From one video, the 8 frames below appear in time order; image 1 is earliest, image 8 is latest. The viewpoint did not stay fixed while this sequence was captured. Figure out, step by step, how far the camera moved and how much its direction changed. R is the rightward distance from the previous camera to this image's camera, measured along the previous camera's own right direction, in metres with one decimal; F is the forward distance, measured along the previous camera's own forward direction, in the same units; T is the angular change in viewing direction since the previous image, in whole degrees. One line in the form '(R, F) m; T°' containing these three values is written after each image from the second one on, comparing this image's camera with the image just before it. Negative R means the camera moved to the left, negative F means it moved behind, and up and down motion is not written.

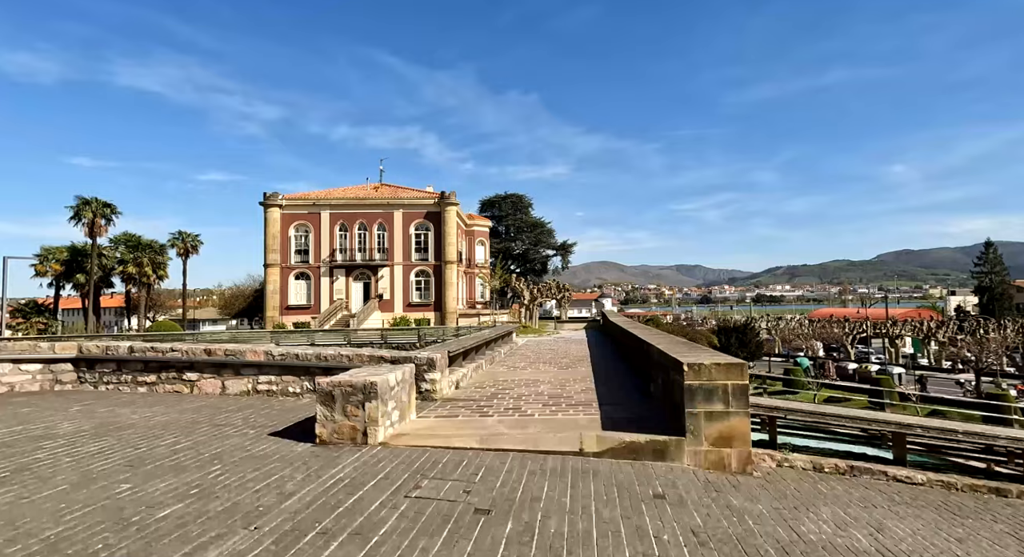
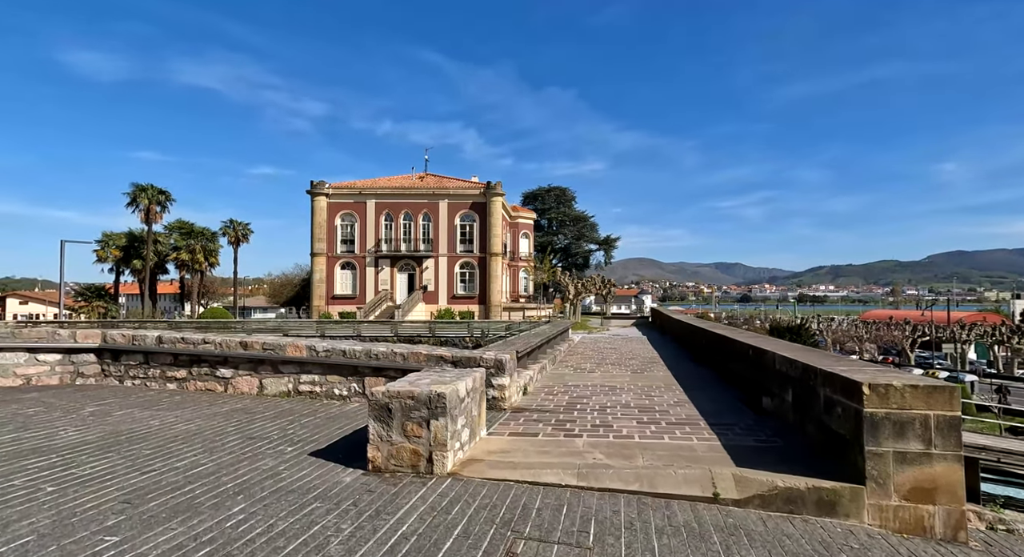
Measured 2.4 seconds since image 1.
(-0.5, +1.2) m; -4°
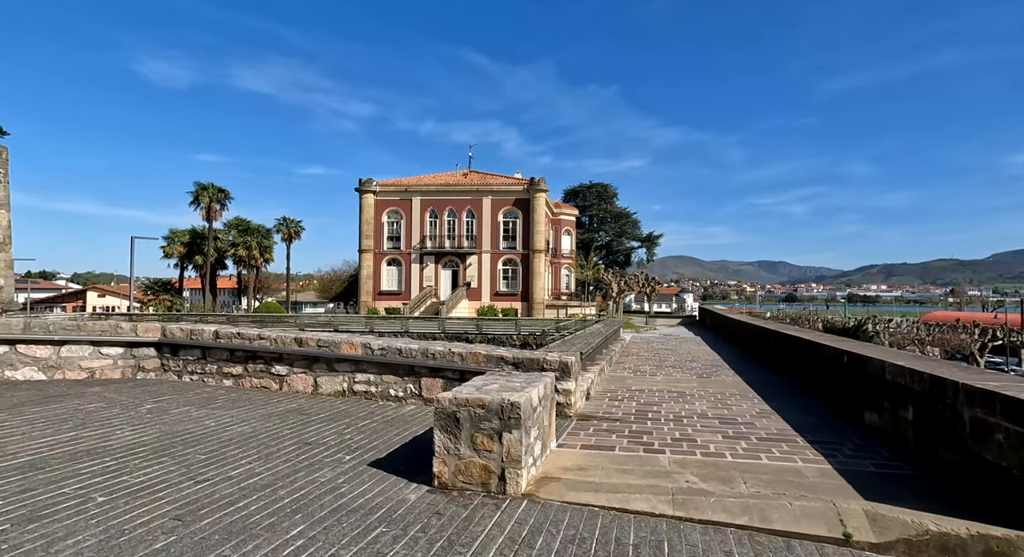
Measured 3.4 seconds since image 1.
(-0.3, +0.5) m; -4°
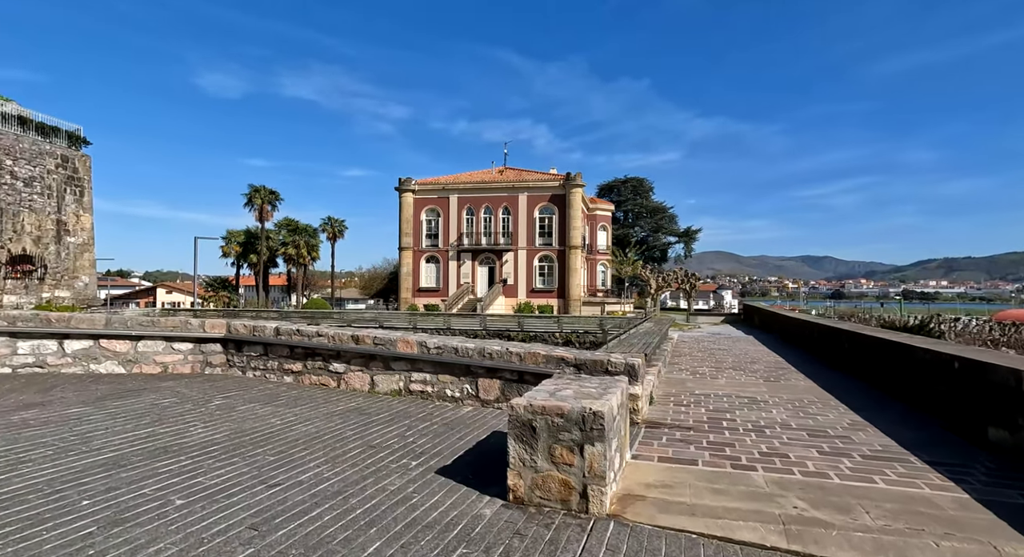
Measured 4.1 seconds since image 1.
(-0.3, +0.3) m; -3°
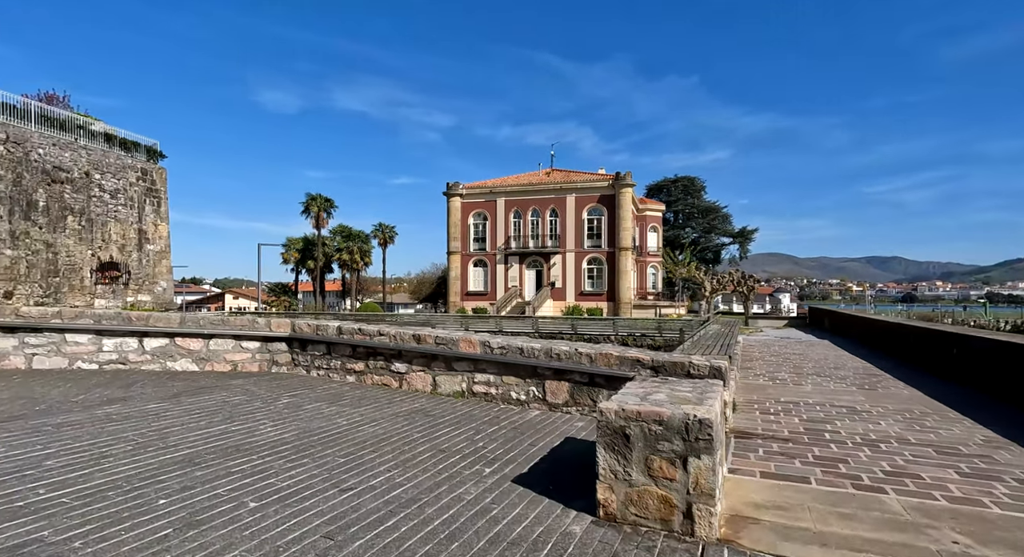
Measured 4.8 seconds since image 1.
(-0.3, +0.3) m; -5°
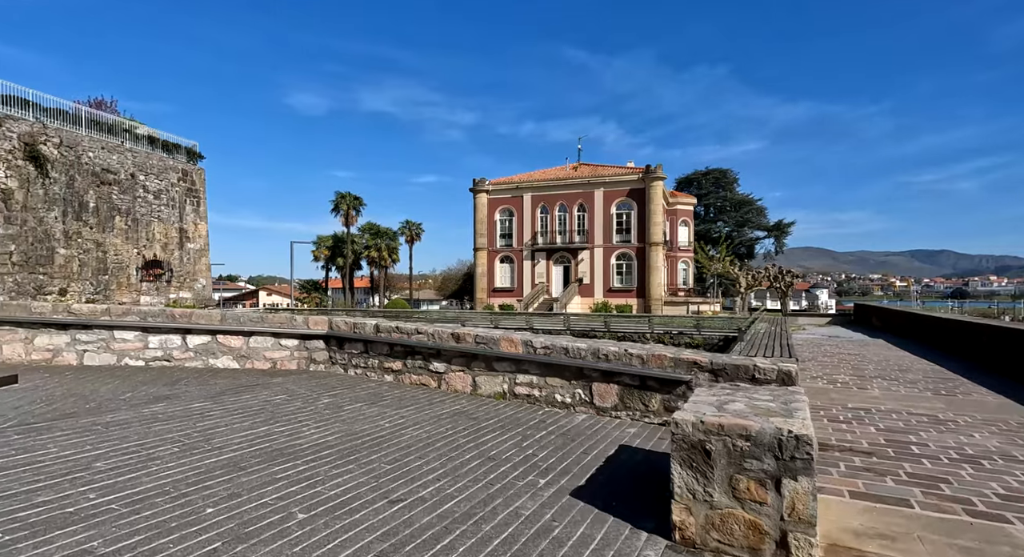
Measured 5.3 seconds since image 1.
(-0.2, +0.3) m; -3°
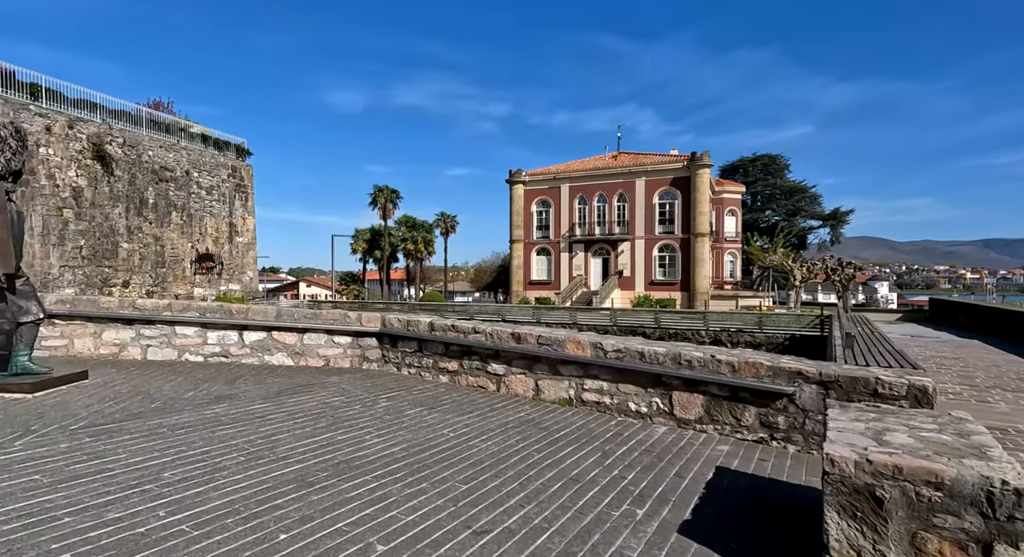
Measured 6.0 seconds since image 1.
(-0.4, +0.5) m; -4°
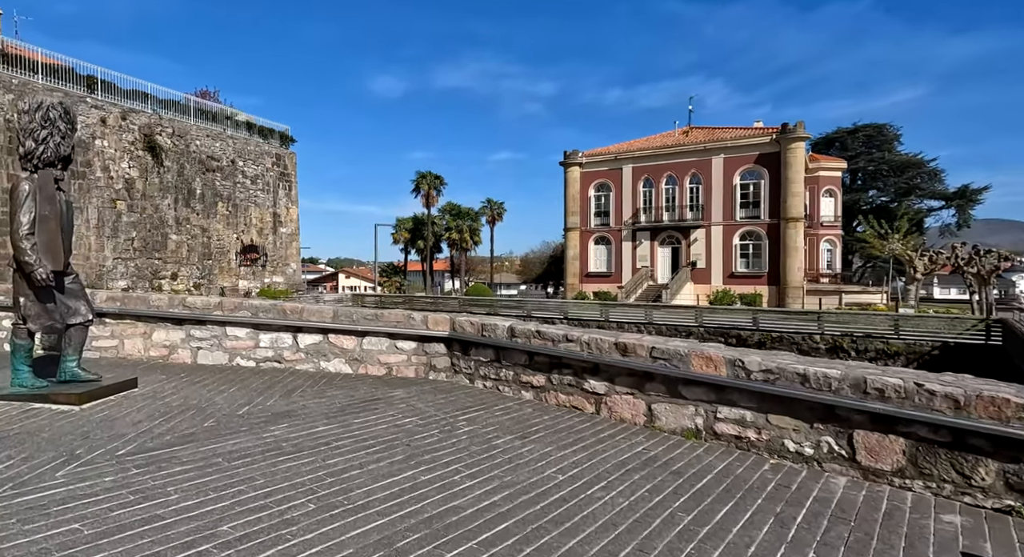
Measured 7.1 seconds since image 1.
(-0.5, +1.2) m; -7°
